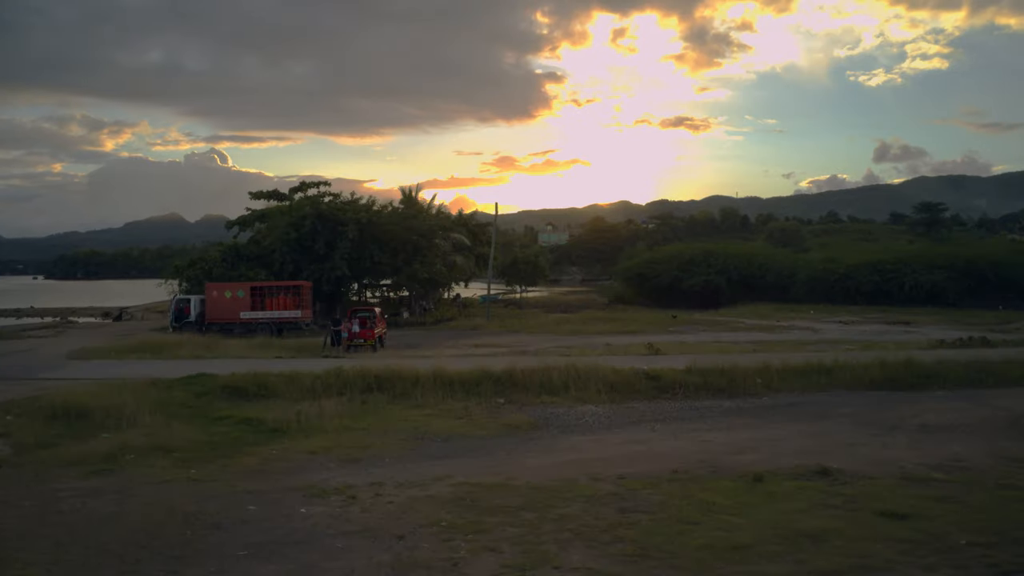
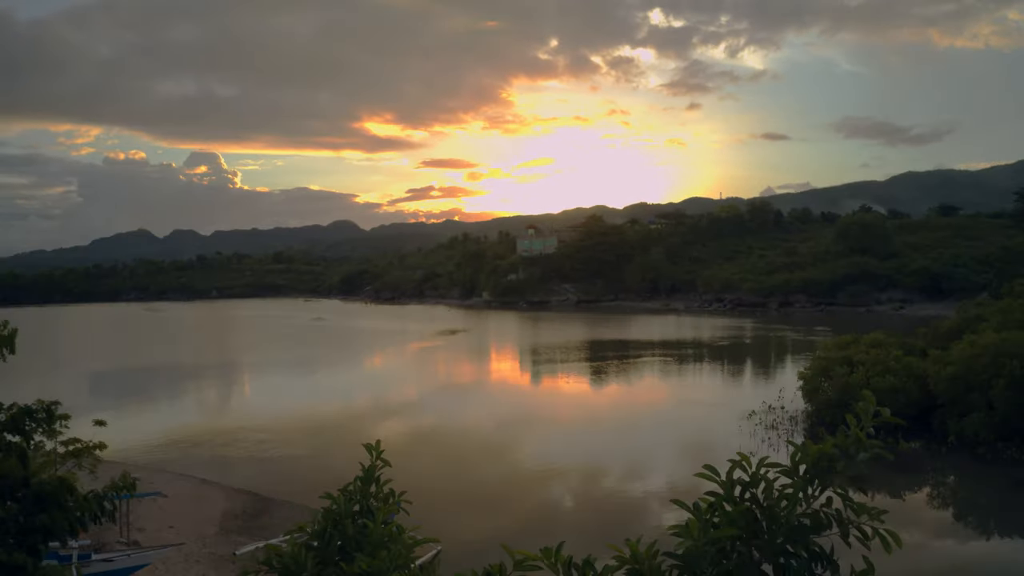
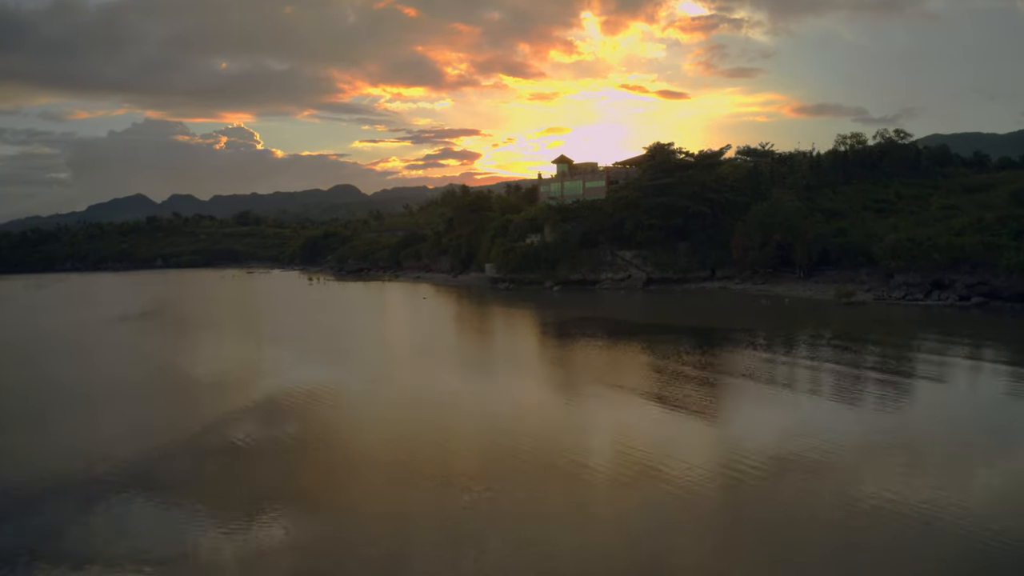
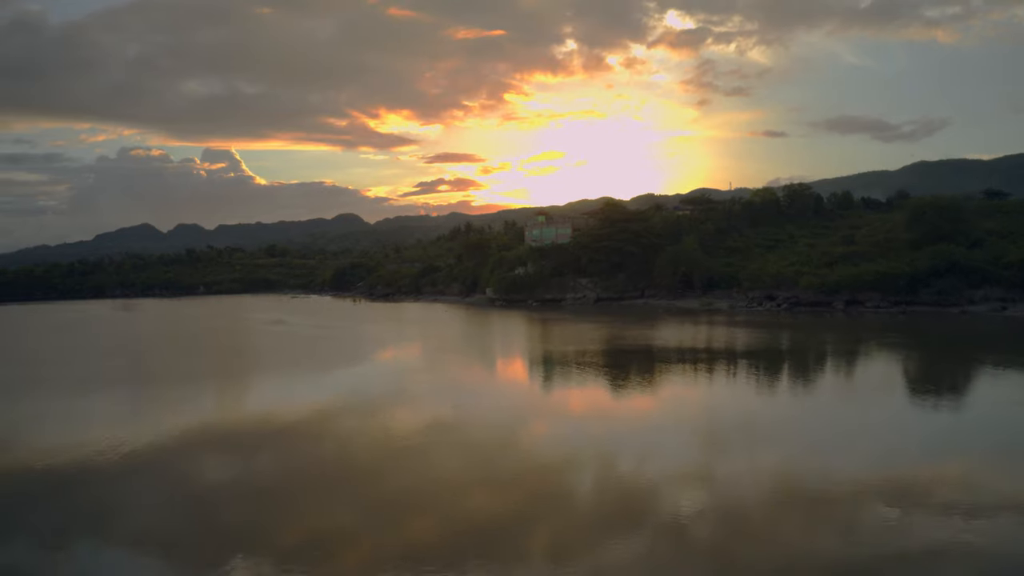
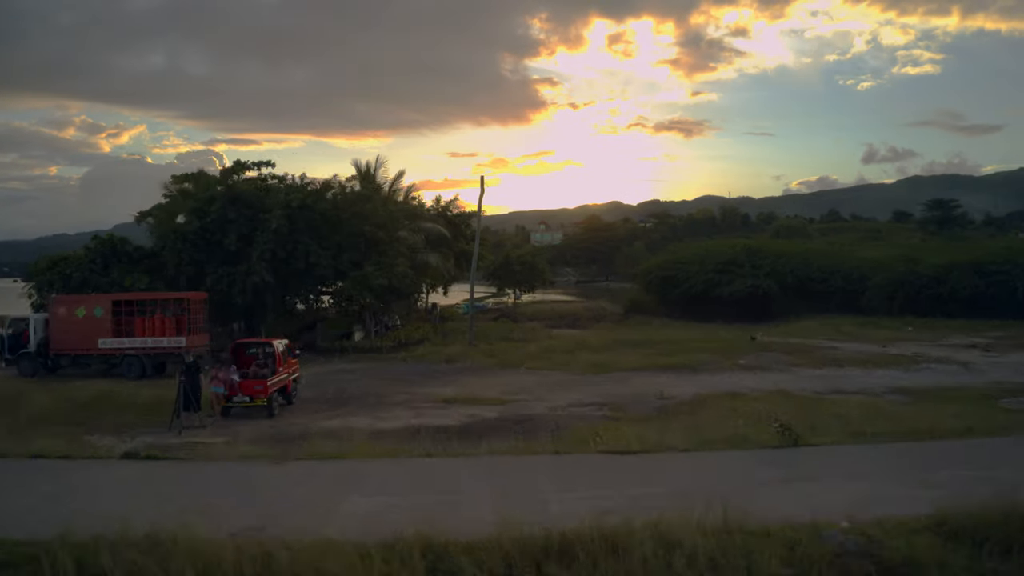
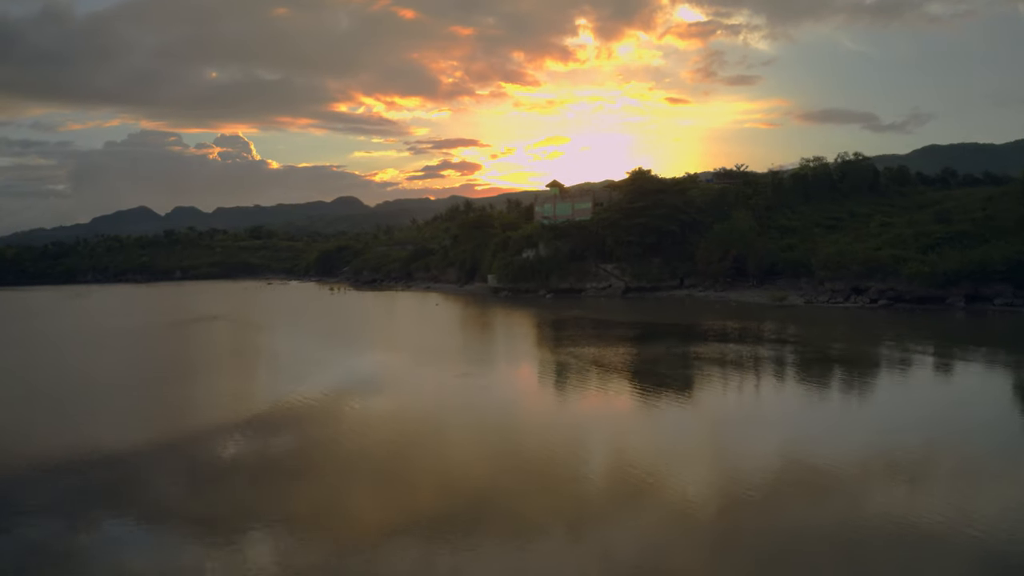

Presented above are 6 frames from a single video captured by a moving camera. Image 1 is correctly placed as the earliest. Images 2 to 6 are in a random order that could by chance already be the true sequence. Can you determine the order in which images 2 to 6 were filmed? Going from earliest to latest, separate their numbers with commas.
5, 2, 4, 6, 3
